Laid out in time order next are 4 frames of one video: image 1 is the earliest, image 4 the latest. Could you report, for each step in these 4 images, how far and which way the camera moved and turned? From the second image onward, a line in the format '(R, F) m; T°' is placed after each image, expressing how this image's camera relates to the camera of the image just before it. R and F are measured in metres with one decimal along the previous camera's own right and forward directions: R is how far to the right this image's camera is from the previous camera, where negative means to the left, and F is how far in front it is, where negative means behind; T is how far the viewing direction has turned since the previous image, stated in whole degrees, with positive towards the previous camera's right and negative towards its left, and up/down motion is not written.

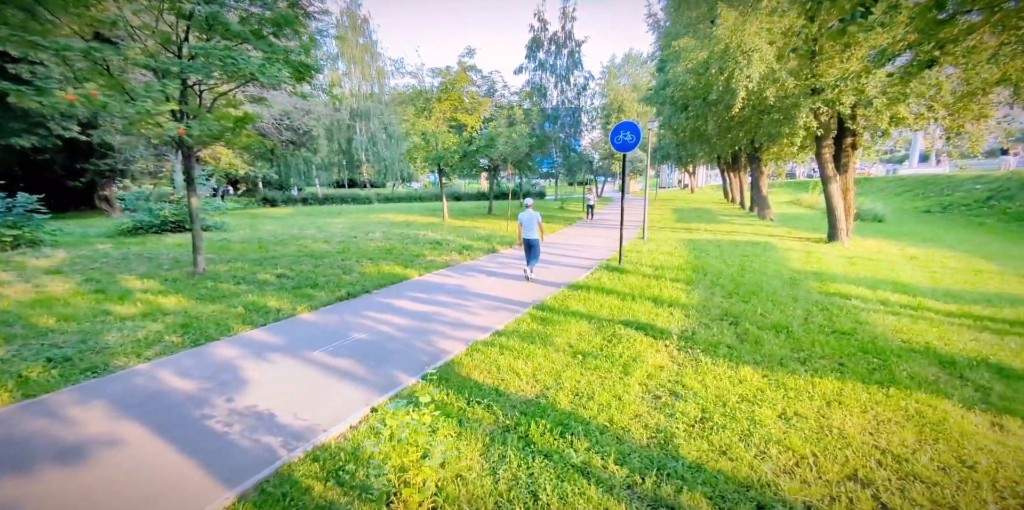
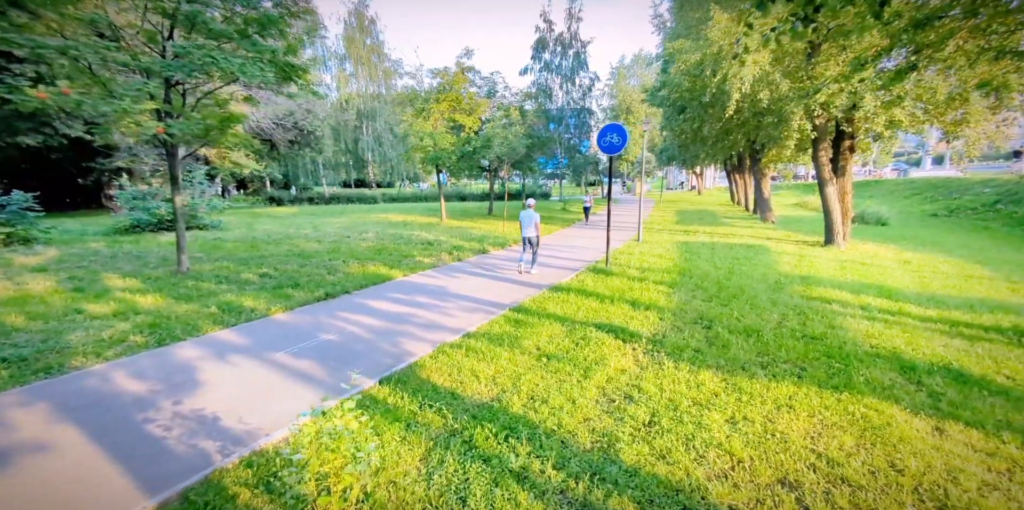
(+0.3, 0.0) m; 0°
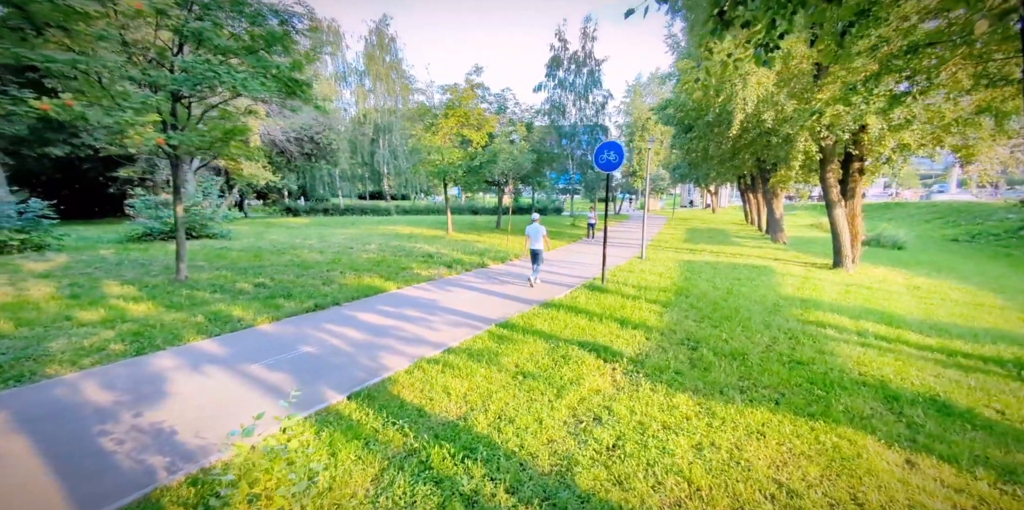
(+0.3, 0.0) m; -1°
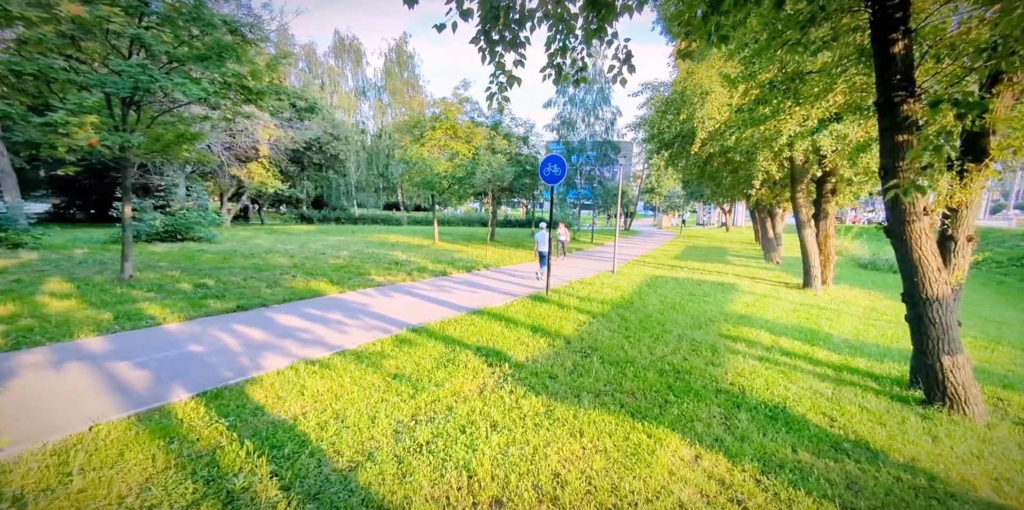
(+1.1, -0.2) m; +1°
